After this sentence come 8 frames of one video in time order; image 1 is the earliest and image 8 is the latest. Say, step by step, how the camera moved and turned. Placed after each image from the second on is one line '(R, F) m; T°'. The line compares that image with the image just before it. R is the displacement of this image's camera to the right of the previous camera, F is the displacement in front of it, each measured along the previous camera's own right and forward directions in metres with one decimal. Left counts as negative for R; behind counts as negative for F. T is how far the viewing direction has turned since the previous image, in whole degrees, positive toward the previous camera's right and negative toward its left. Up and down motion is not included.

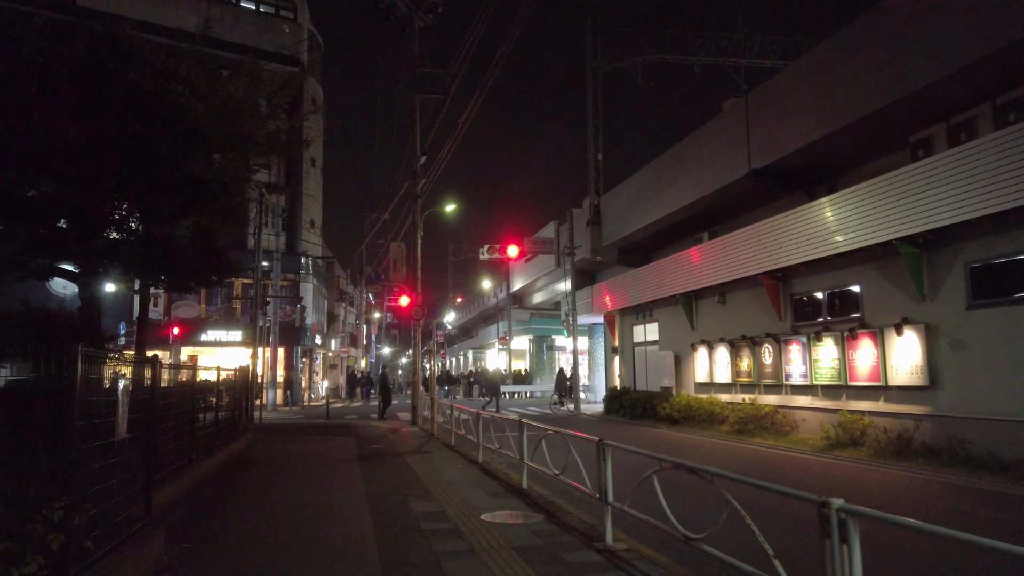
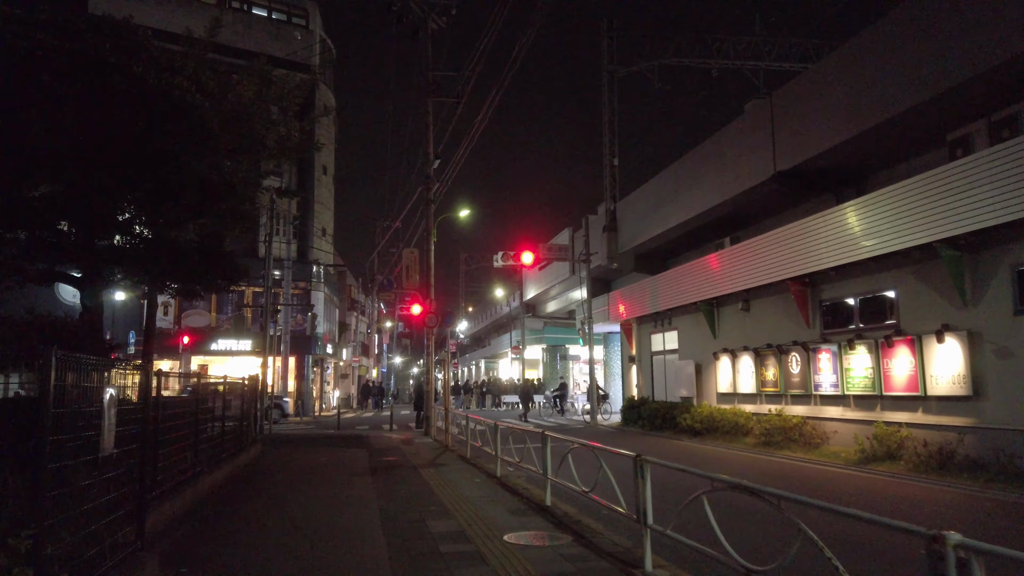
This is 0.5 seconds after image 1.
(-0.1, +0.5) m; -1°
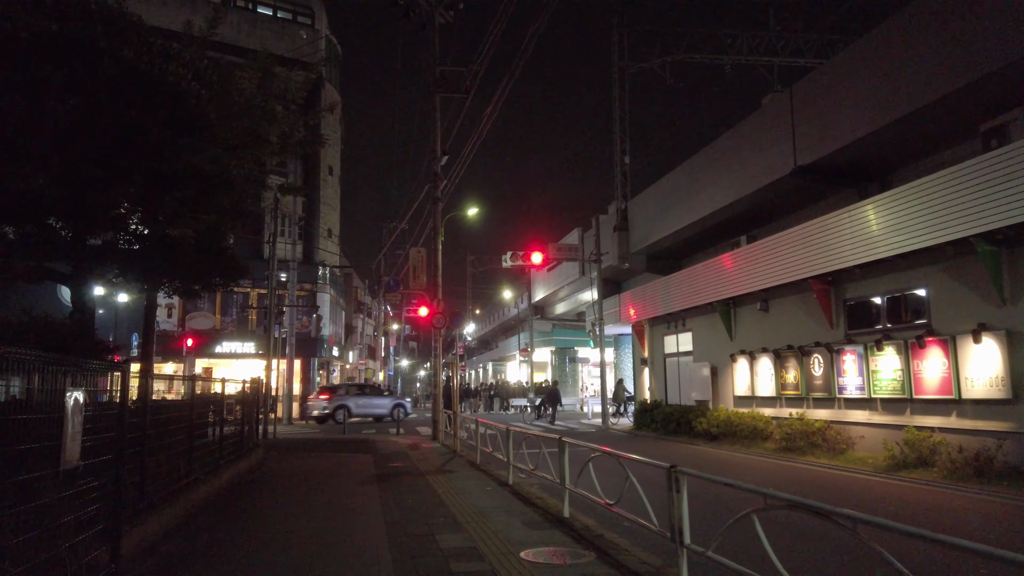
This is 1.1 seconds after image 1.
(-0.1, +0.6) m; -1°
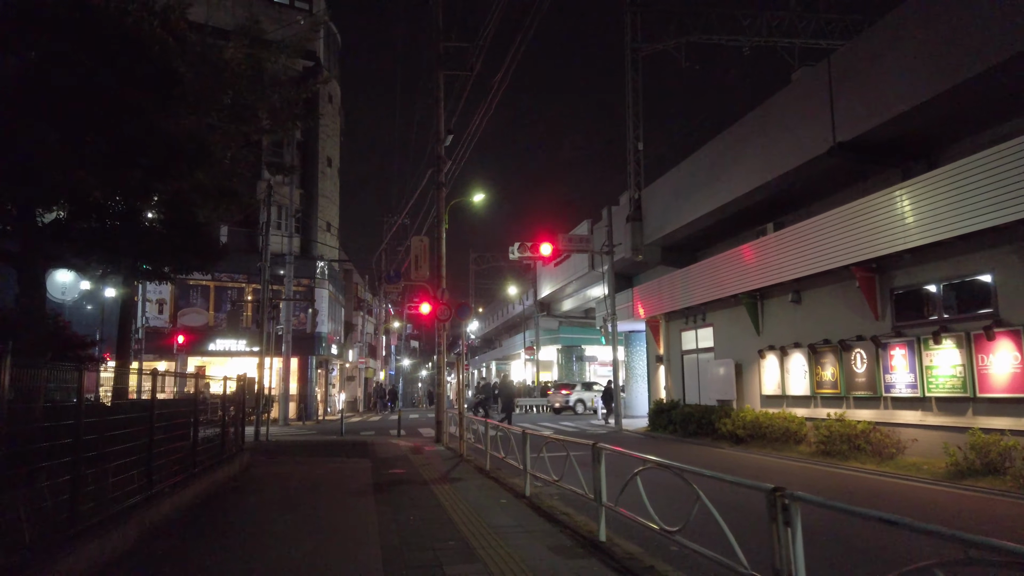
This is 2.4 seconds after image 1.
(-0.2, +1.4) m; 0°
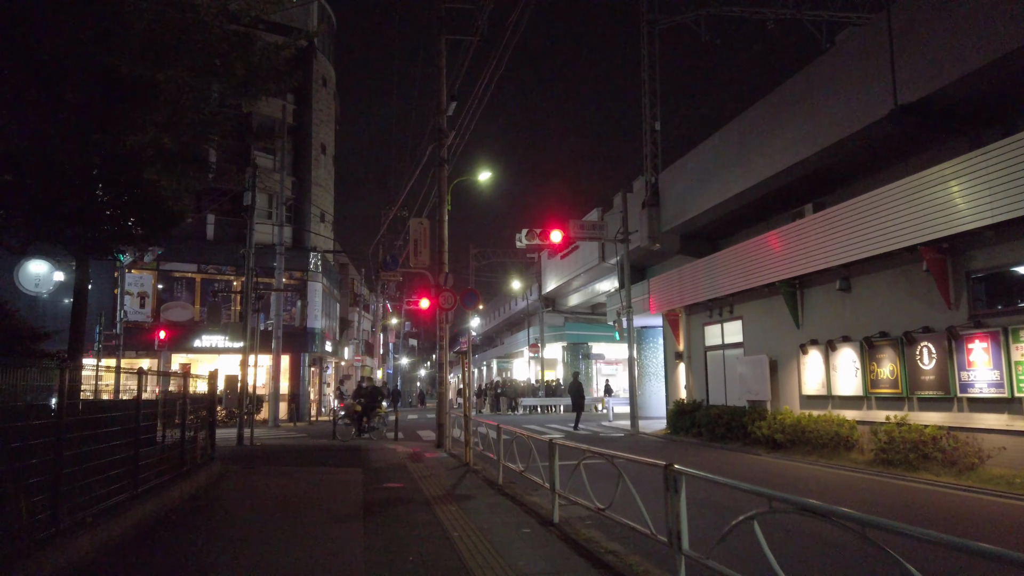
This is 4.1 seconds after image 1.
(-0.3, +1.8) m; 0°
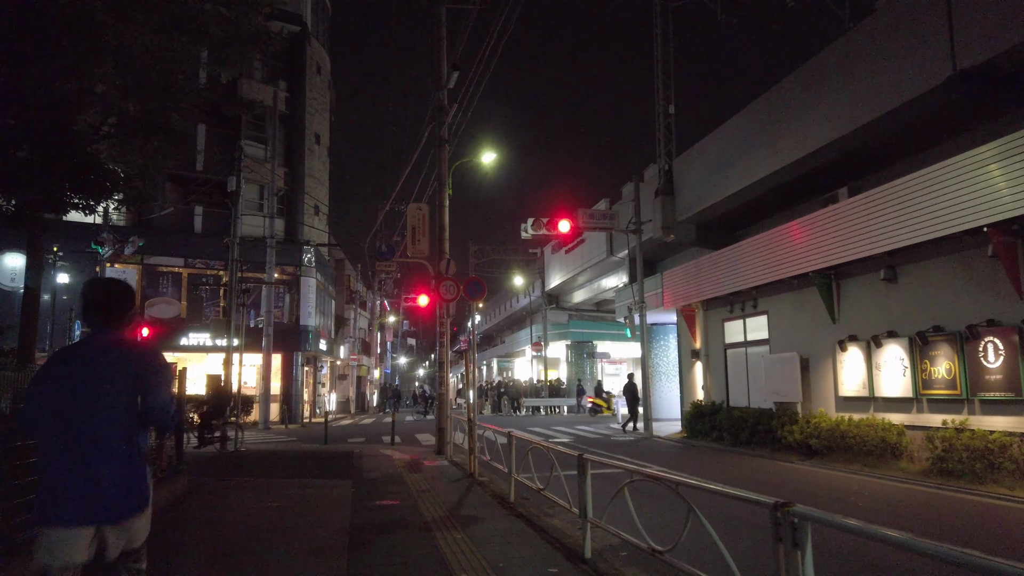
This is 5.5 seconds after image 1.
(-0.2, +1.4) m; 0°
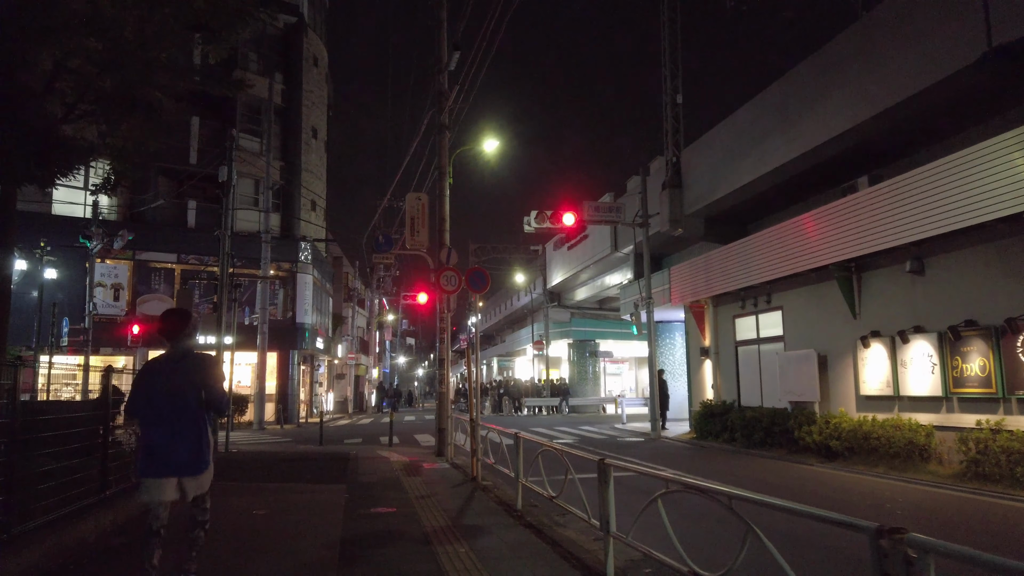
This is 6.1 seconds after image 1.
(-0.1, +0.7) m; 0°
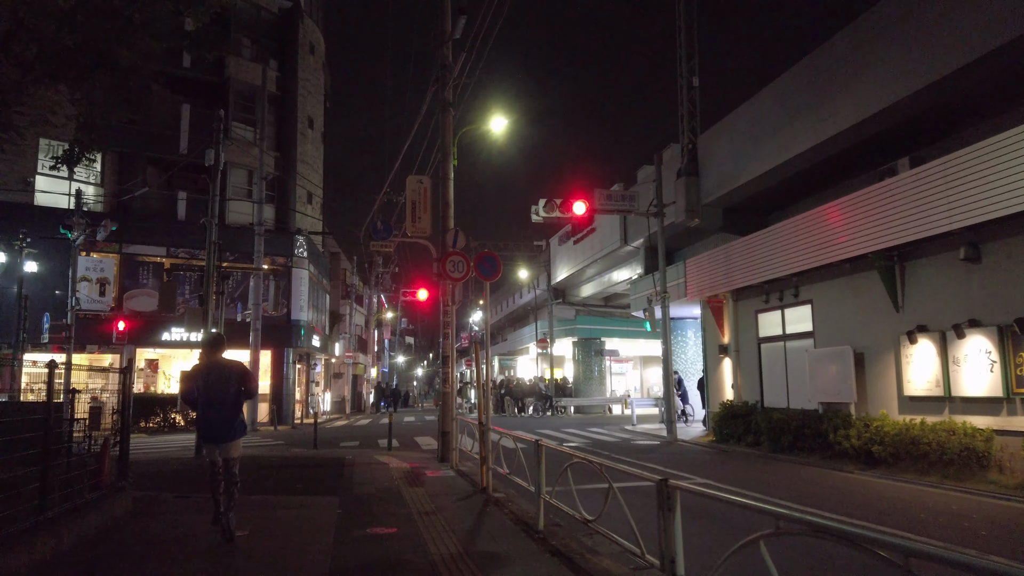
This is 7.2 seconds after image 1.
(-0.2, +1.2) m; 0°
